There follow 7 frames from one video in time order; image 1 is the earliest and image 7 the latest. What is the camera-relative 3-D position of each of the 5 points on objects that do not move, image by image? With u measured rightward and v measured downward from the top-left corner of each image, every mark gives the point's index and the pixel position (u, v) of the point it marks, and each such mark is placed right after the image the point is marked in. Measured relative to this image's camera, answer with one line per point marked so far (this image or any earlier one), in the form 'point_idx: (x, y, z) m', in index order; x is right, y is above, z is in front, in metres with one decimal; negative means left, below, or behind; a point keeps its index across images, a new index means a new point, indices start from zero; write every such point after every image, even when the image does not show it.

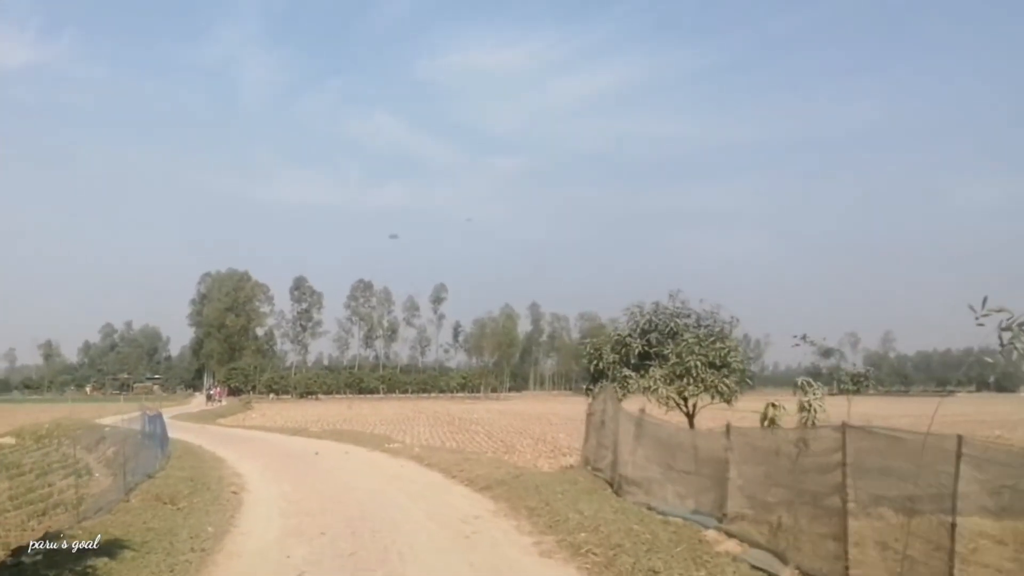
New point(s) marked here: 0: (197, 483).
0: (-5.4, -3.4, +14.4) m
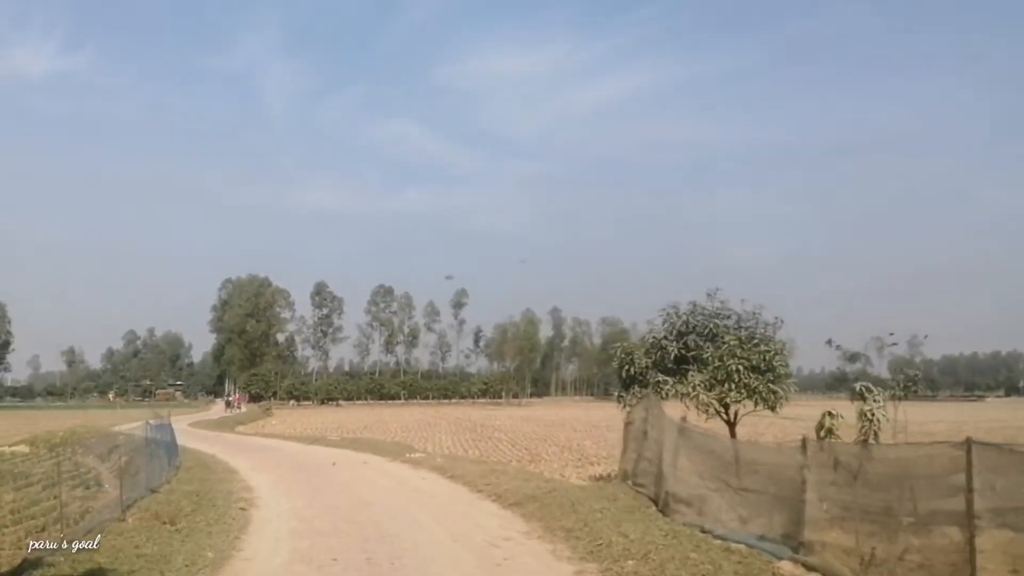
0: (-4.9, -3.3, +13.3) m
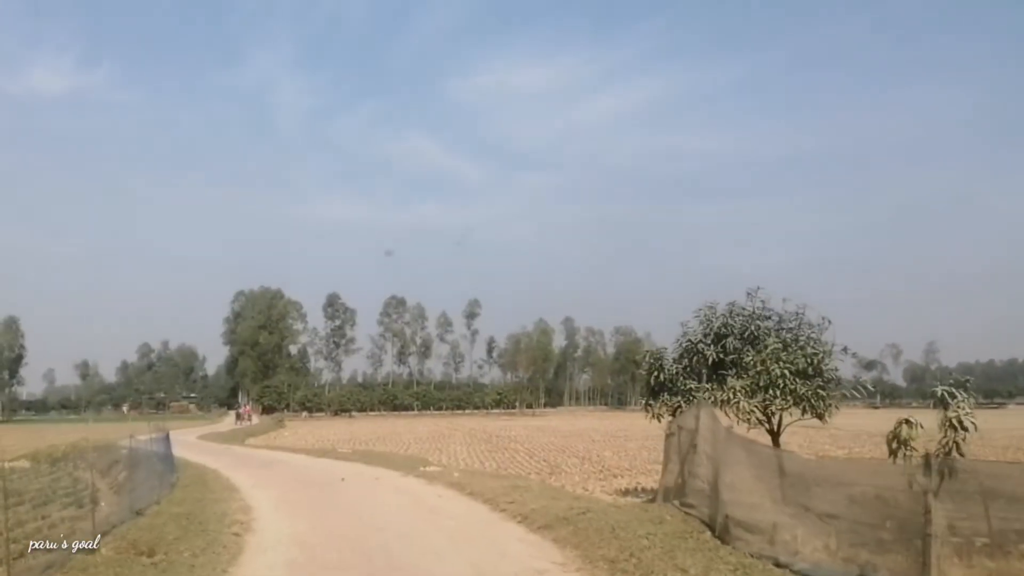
0: (-4.5, -3.3, +11.8) m
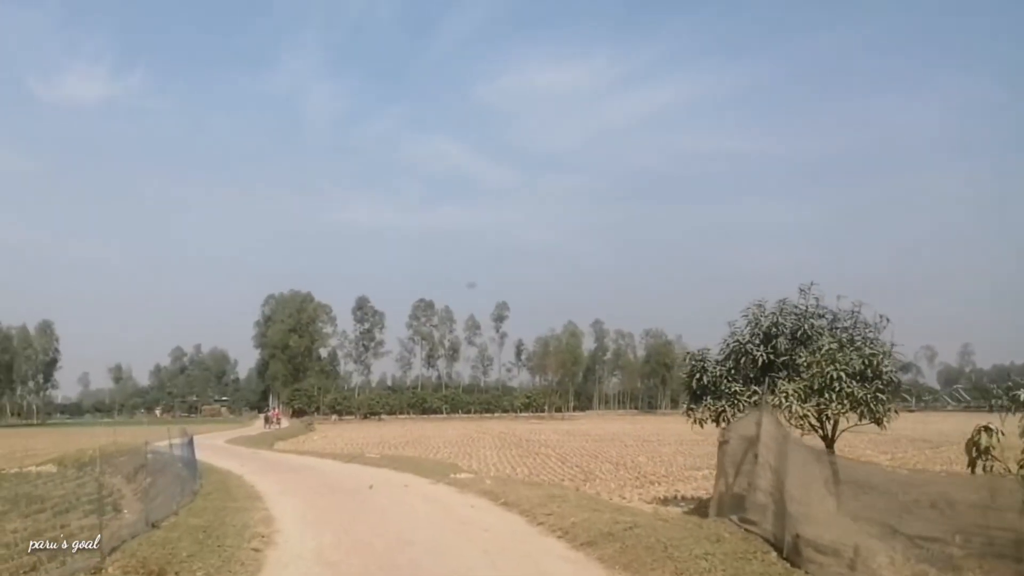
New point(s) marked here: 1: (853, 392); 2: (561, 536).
0: (-4.0, -3.3, +11.0) m
1: (+6.3, -1.9, +15.4) m
2: (+0.7, -3.3, +11.3) m
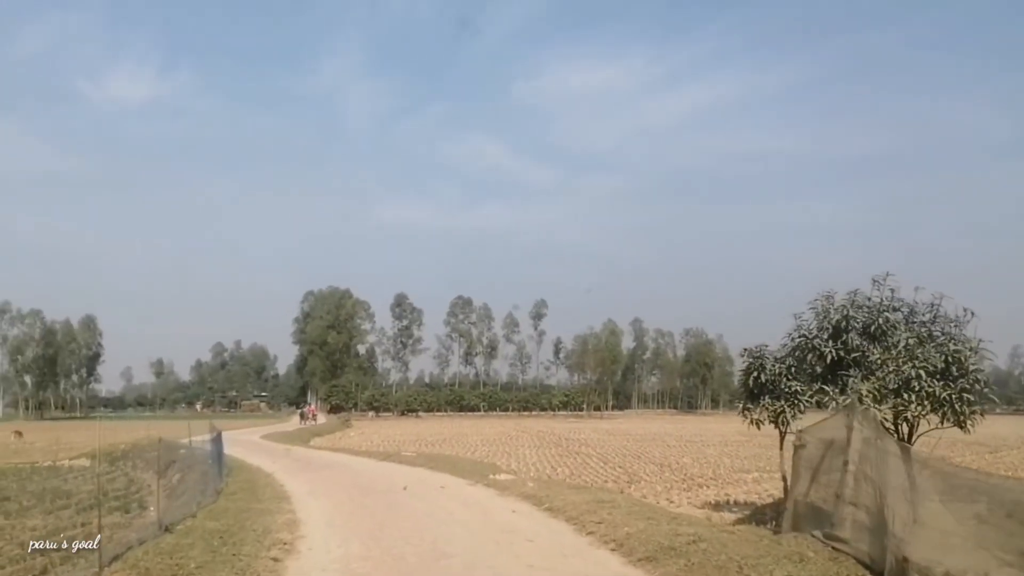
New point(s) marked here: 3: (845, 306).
0: (-3.4, -3.0, +10.0) m
1: (+7.0, -1.7, +13.9) m
2: (+1.2, -3.1, +10.0) m
3: (+5.9, -0.3, +15.0) m
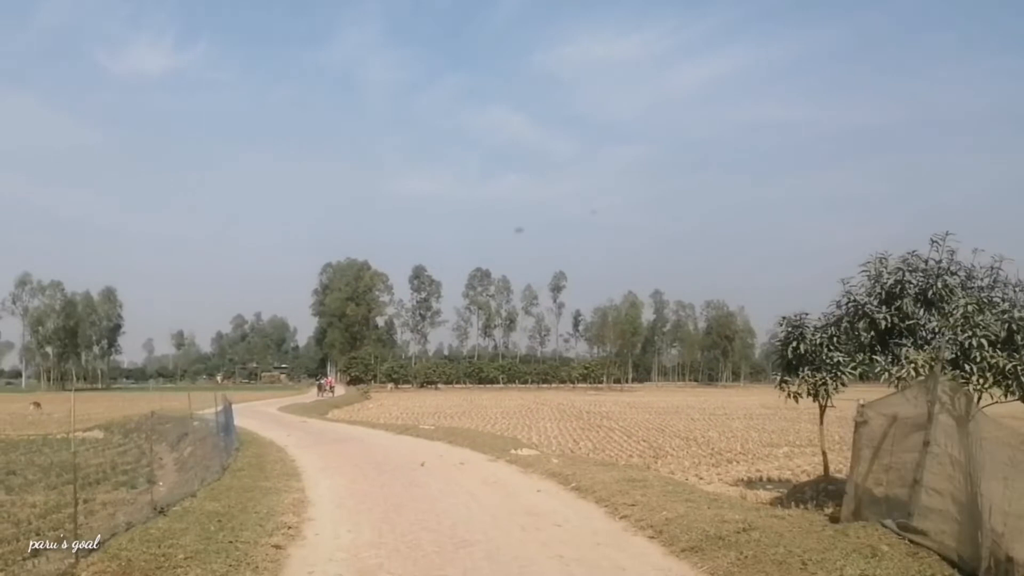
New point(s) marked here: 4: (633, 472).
0: (-3.2, -2.6, +9.1) m
1: (+7.4, -1.2, +12.7) m
2: (+1.5, -2.7, +9.0) m
3: (+6.3, +0.3, +13.8) m
4: (+2.2, -3.4, +15.4) m
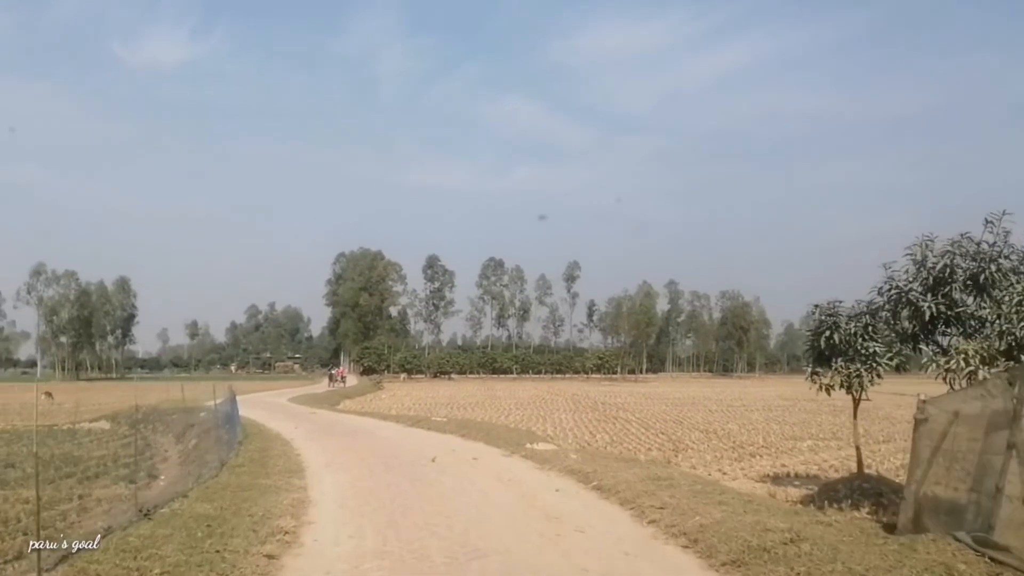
0: (-3.0, -2.4, +8.3) m
1: (+7.6, -0.9, +11.7) m
2: (+1.7, -2.5, +8.1) m
3: (+6.6, +0.6, +12.7) m
4: (+2.5, -3.1, +14.5) m
